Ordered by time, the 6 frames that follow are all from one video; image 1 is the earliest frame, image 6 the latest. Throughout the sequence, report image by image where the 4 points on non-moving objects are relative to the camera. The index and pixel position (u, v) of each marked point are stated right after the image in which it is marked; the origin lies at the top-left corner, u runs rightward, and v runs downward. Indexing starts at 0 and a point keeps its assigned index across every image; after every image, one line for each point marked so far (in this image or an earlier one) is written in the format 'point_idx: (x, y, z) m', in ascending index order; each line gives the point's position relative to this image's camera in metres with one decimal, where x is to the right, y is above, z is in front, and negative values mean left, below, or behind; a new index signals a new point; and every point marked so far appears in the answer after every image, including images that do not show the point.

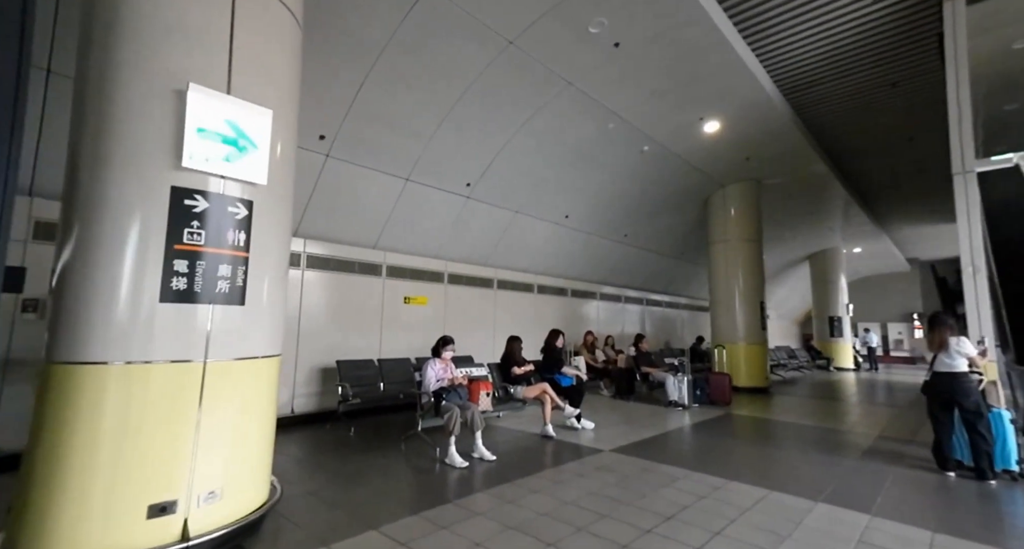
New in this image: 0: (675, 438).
0: (+1.8, -1.8, +4.6) m
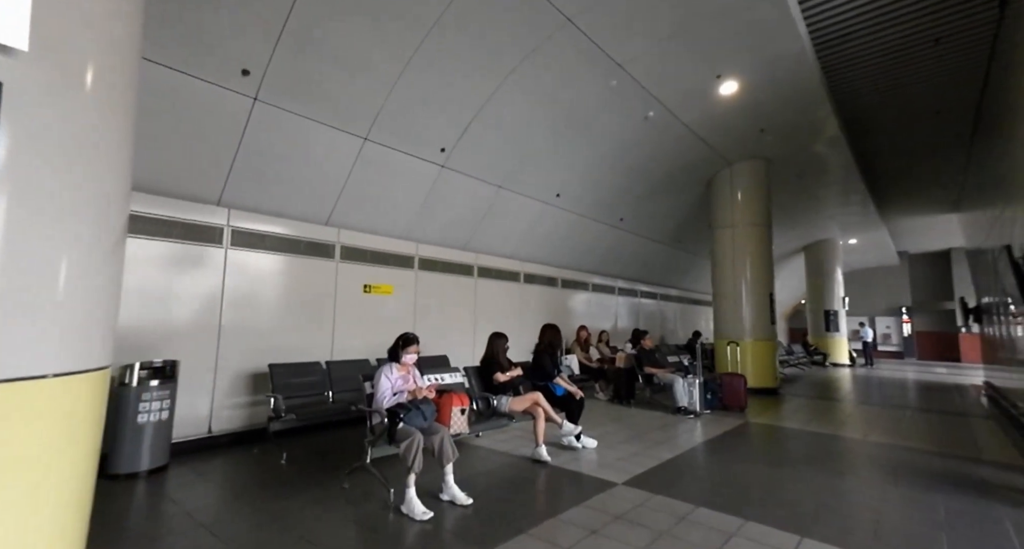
0: (+1.7, -1.7, +3.7) m
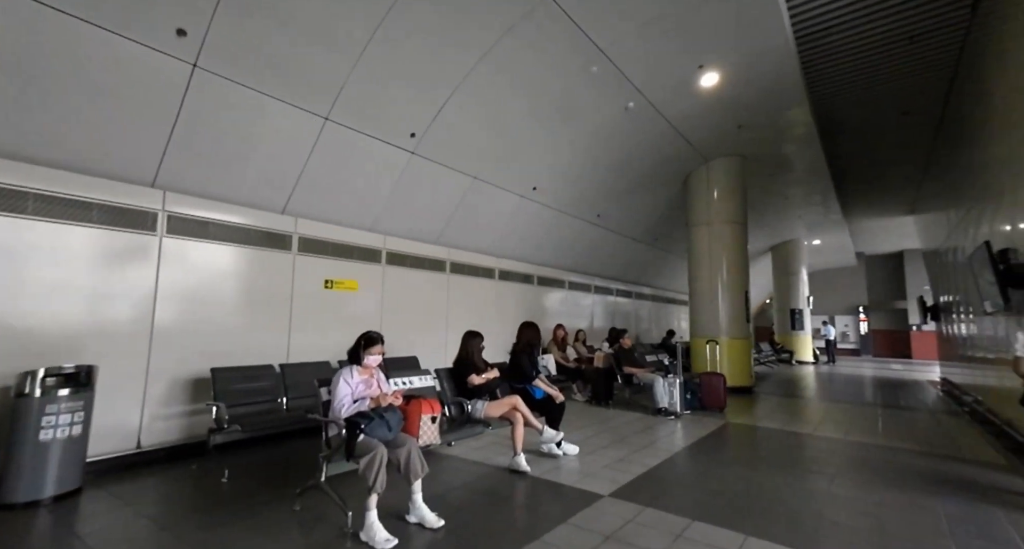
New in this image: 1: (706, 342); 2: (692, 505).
0: (+1.5, -1.6, +3.5) m
1: (+3.8, -1.3, +7.9) m
2: (+1.2, -1.5, +2.7) m
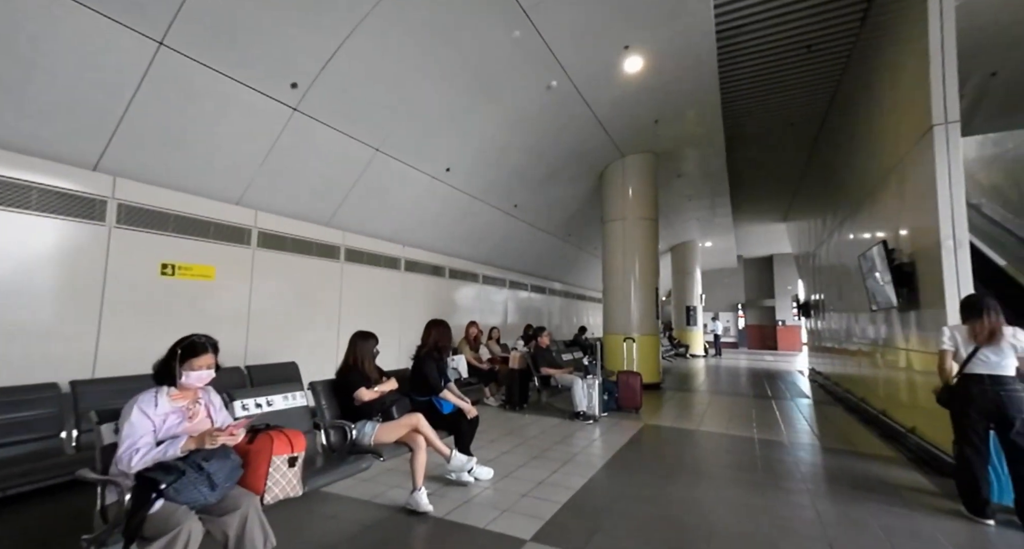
0: (+0.8, -1.6, +3.1) m
1: (+2.1, -1.3, +7.9) m
2: (+0.6, -1.4, +2.2) m
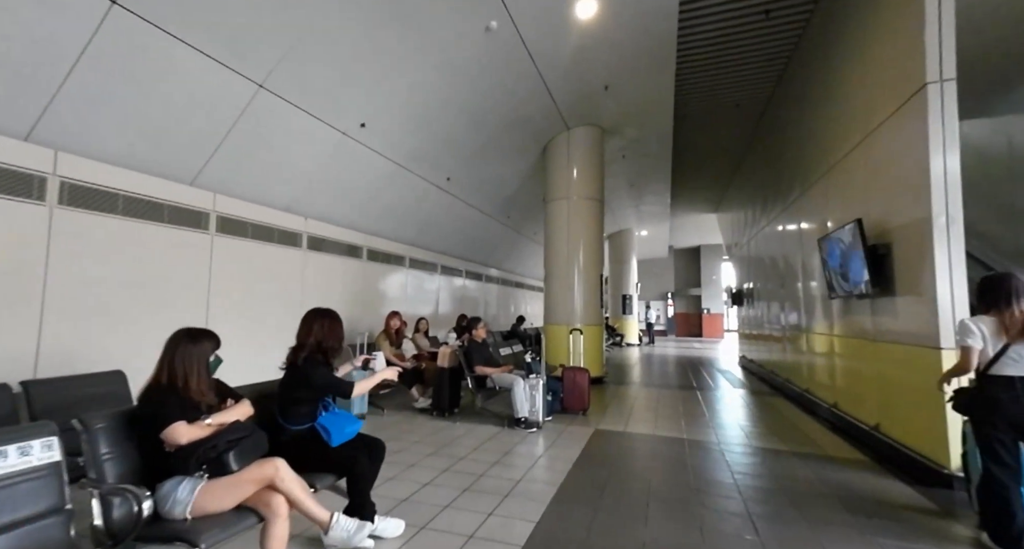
0: (+0.3, -1.4, +2.4) m
1: (+0.9, -1.0, +7.3) m
2: (+0.3, -1.3, +1.5) m
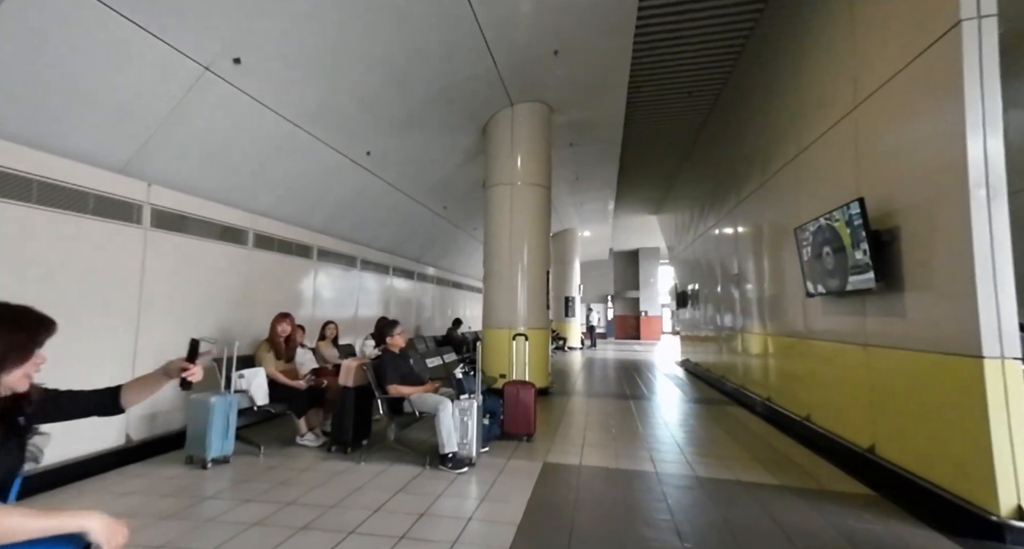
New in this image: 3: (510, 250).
0: (0.0, -1.3, +1.4) m
1: (-0.1, -0.9, +6.3) m
2: (+0.1, -1.2, +0.5) m
3: (0.0, +0.4, +6.4) m
